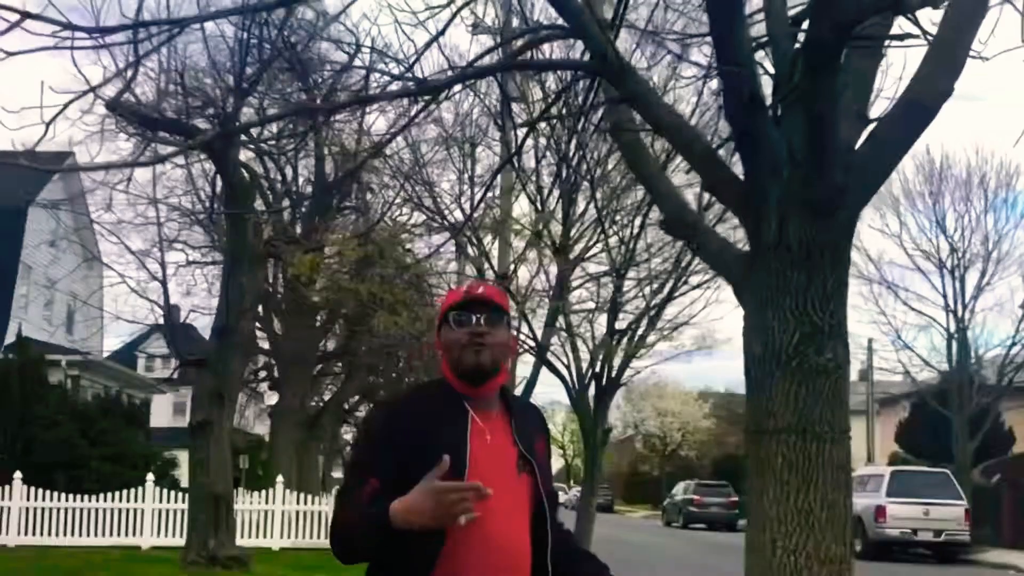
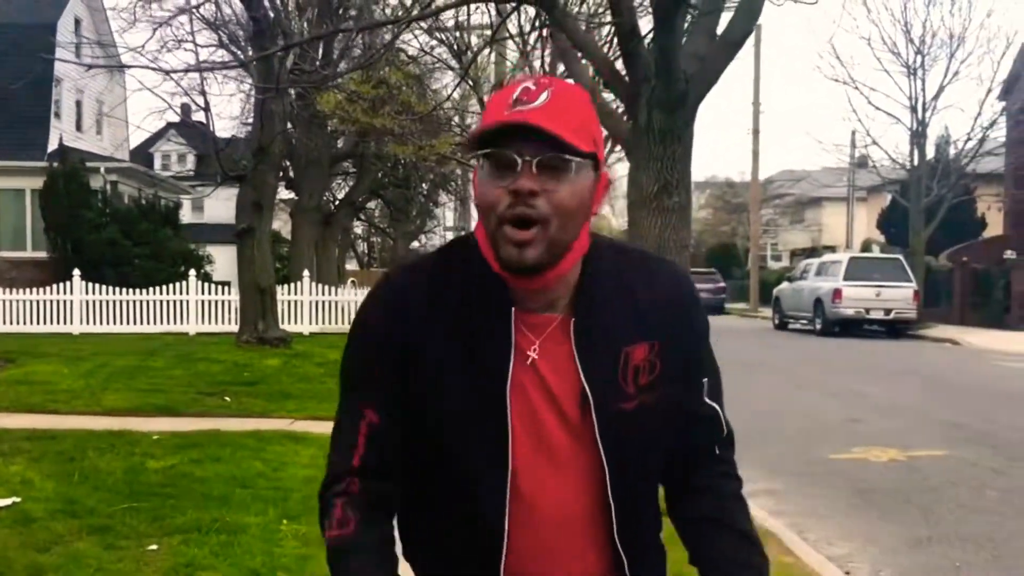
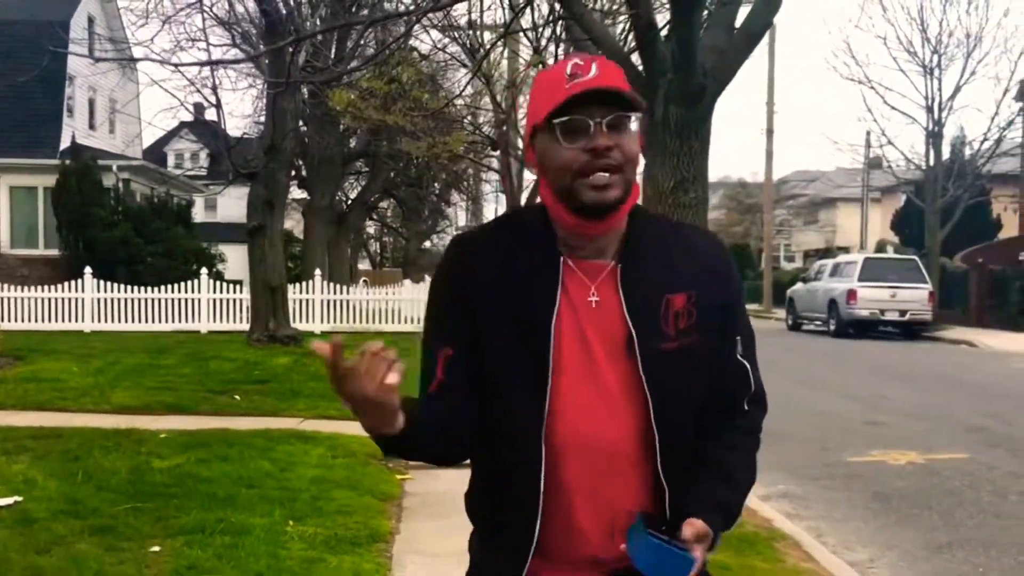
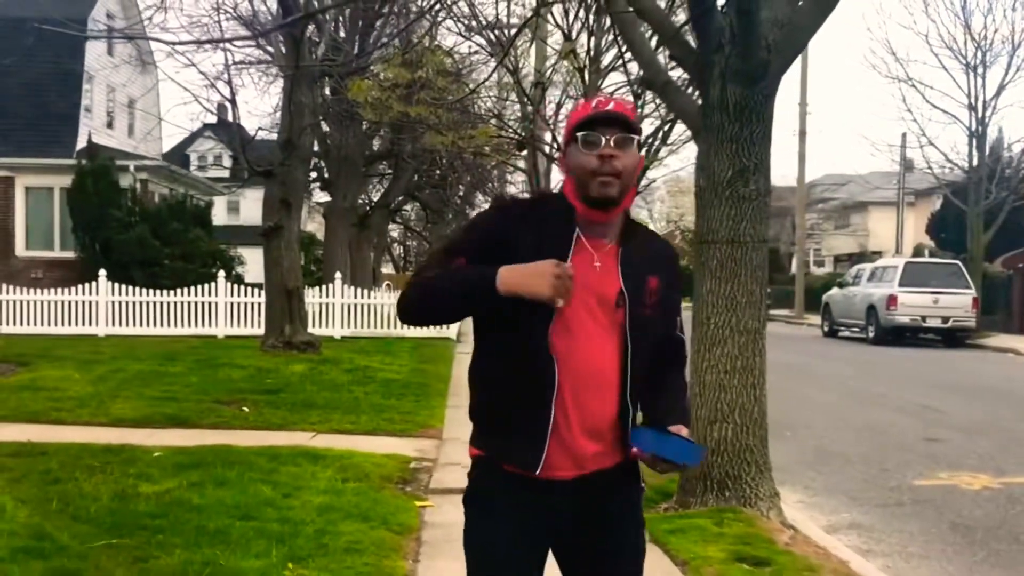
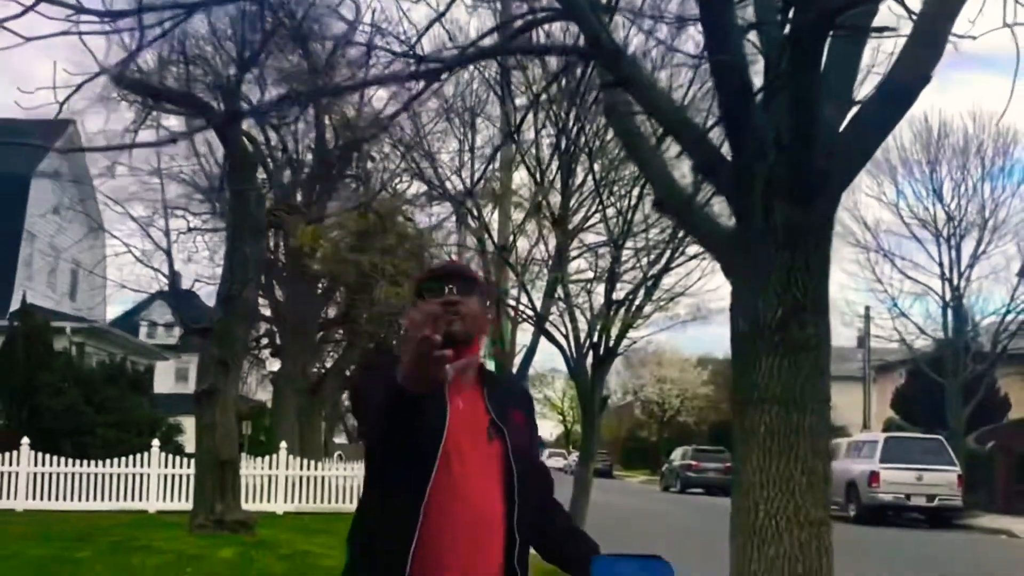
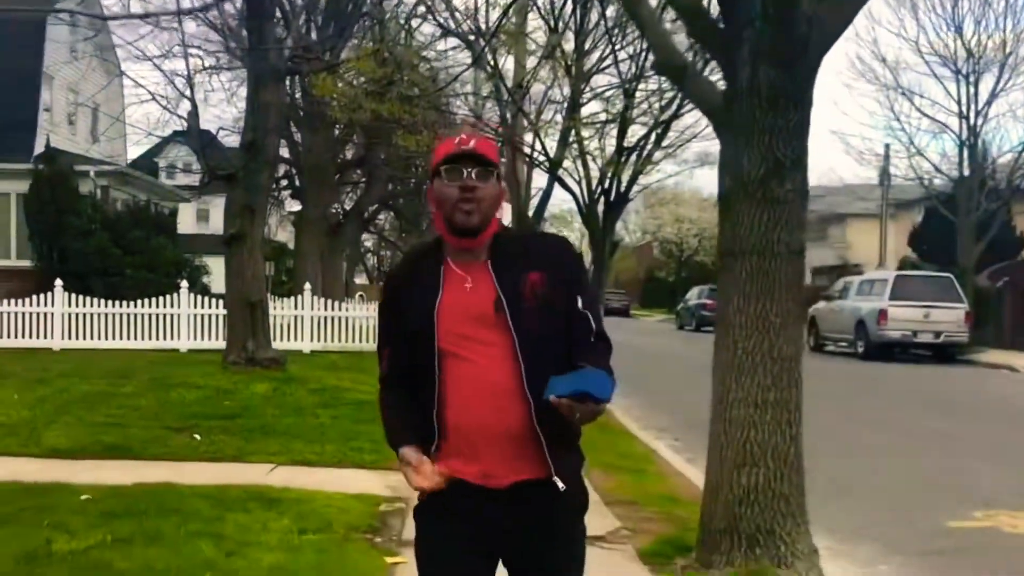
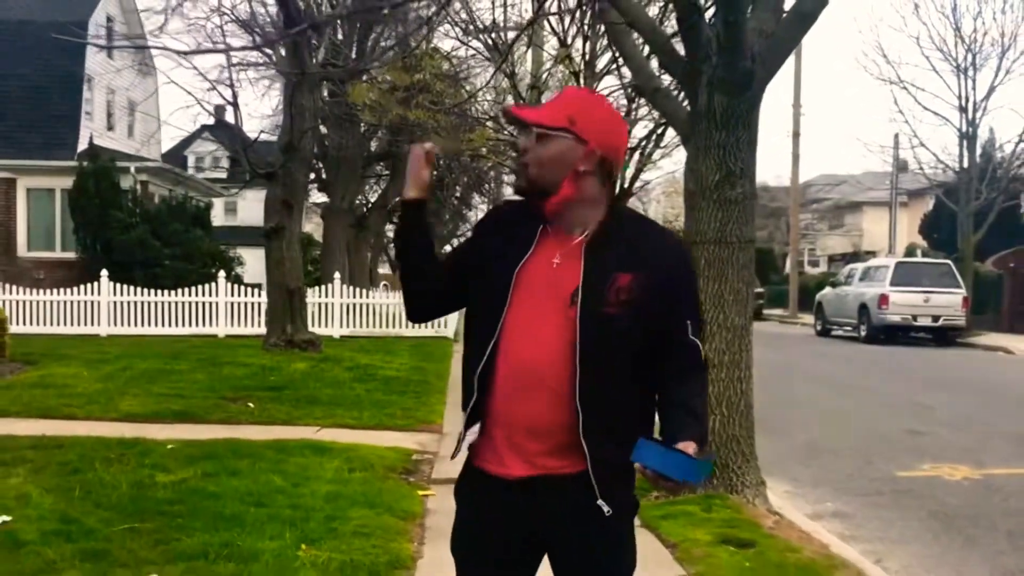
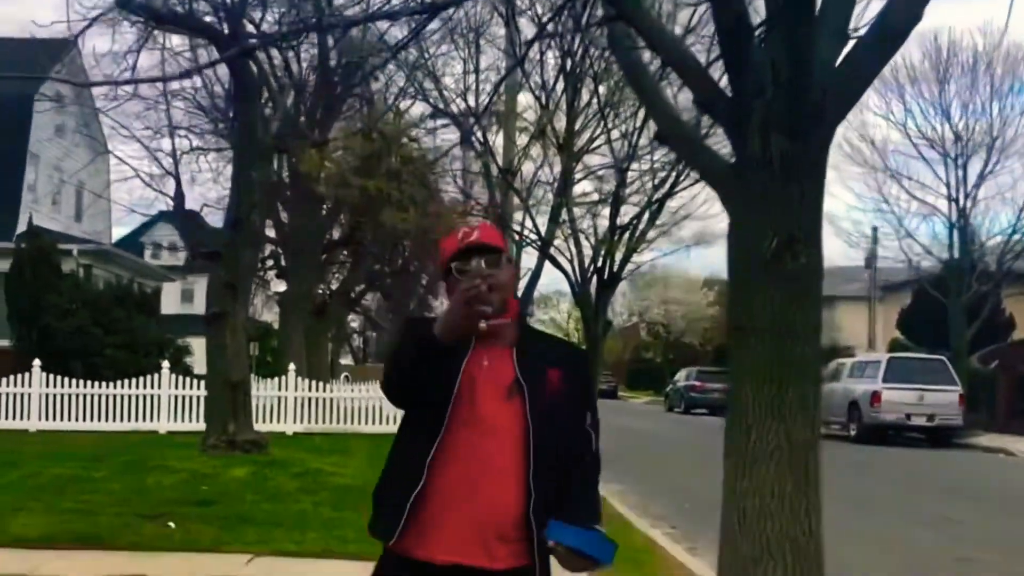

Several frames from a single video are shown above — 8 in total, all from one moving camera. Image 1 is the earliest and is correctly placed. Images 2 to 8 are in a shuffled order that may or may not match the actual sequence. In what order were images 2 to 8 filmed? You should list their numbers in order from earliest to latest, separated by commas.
5, 8, 6, 4, 7, 3, 2
